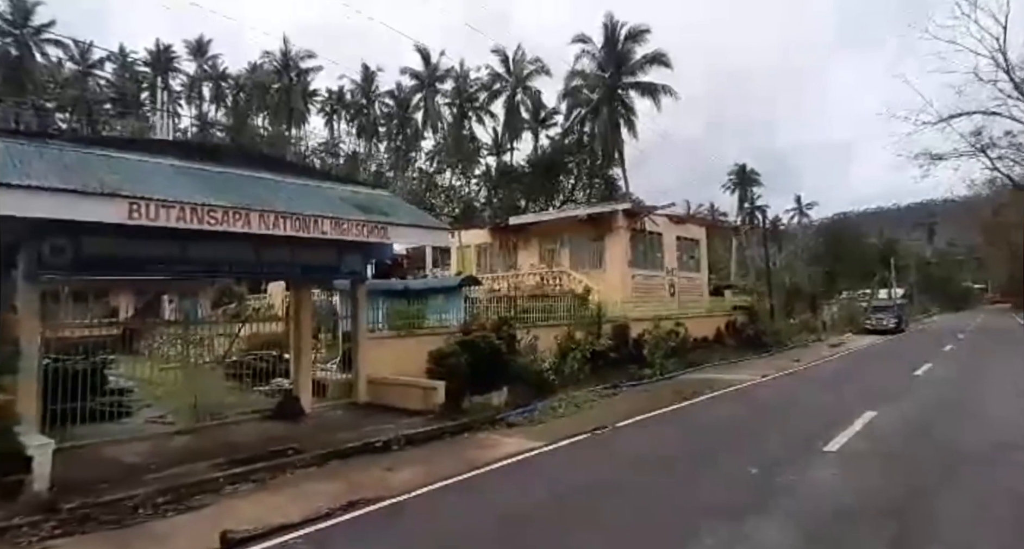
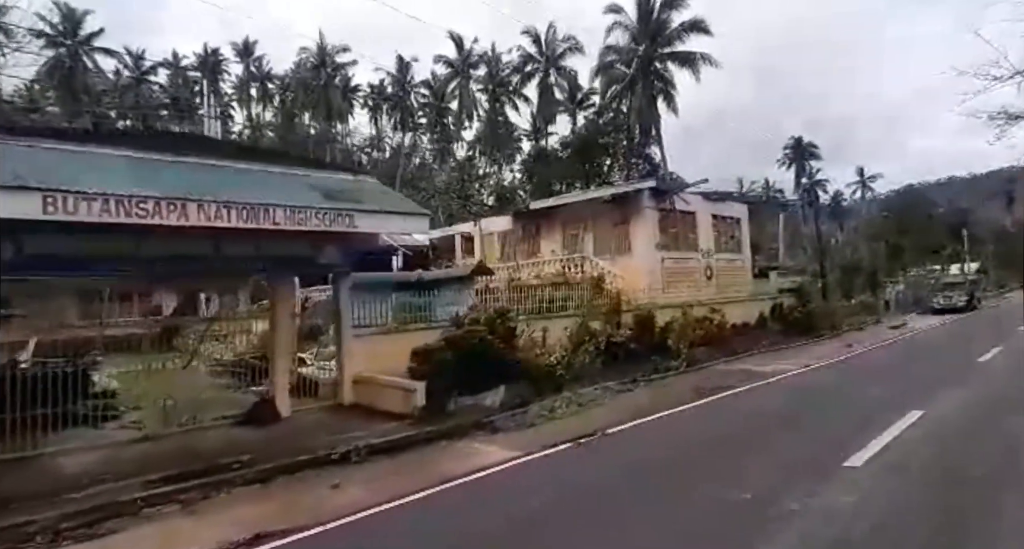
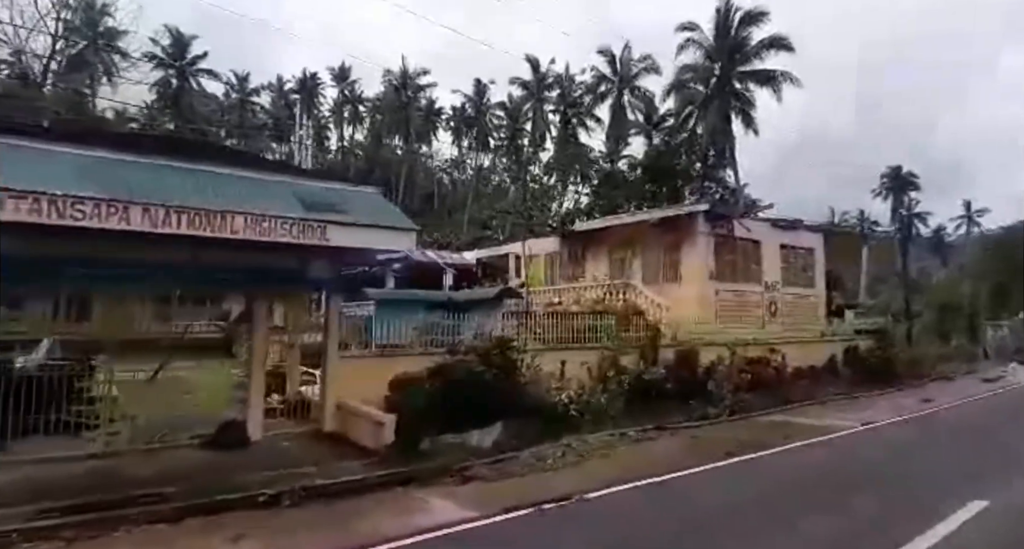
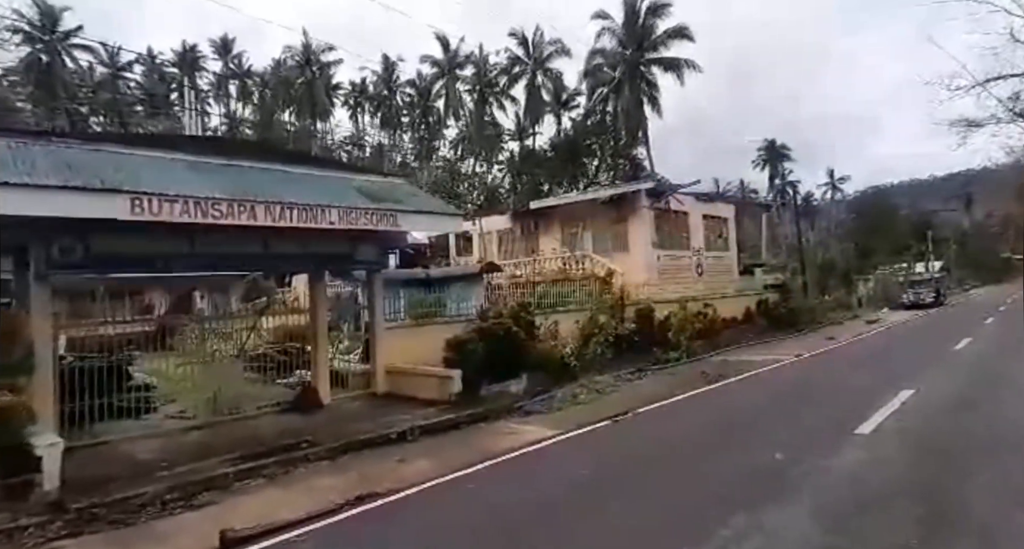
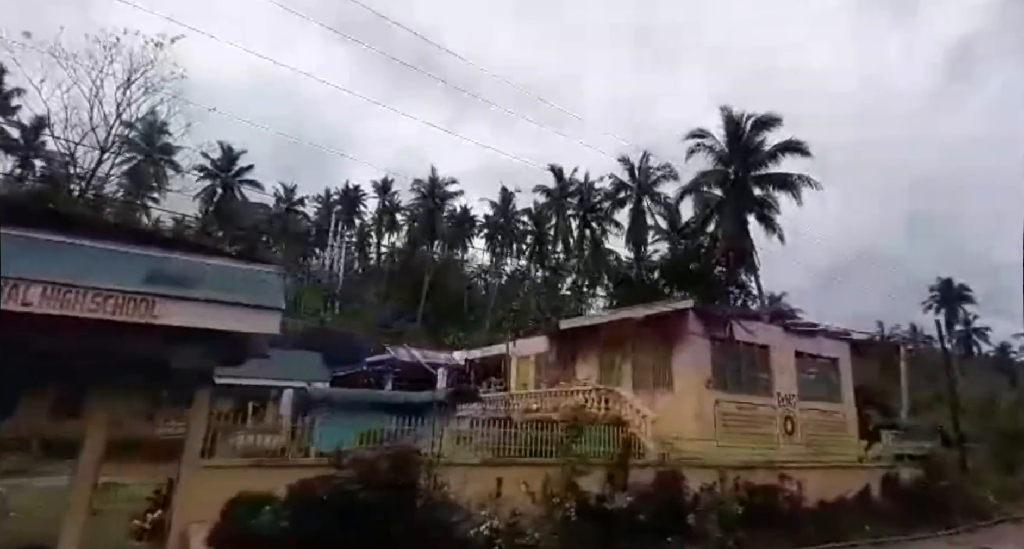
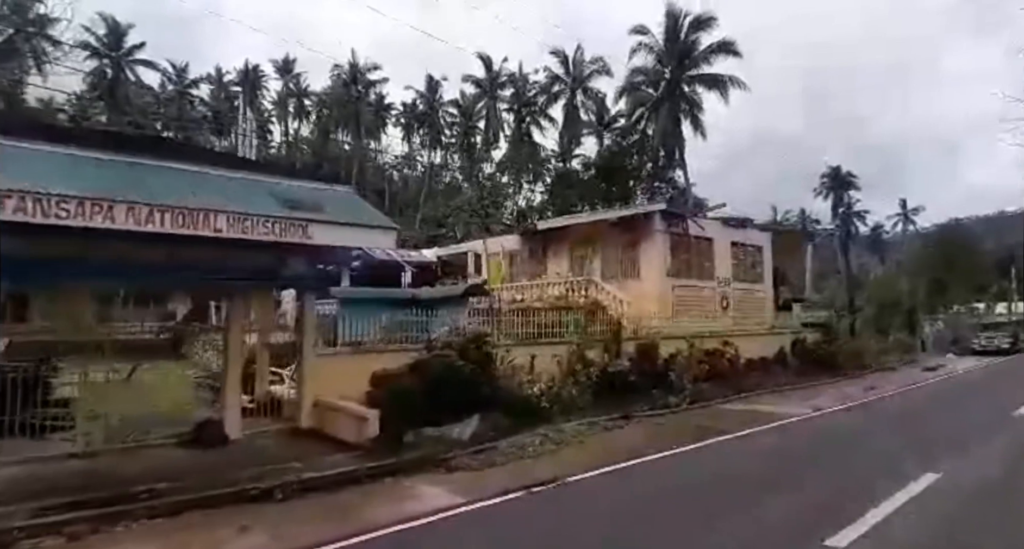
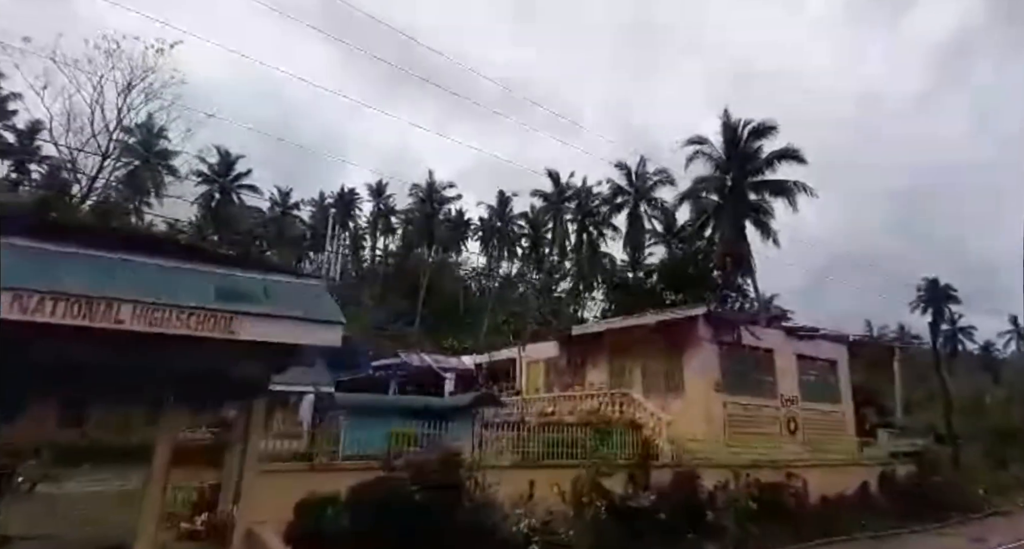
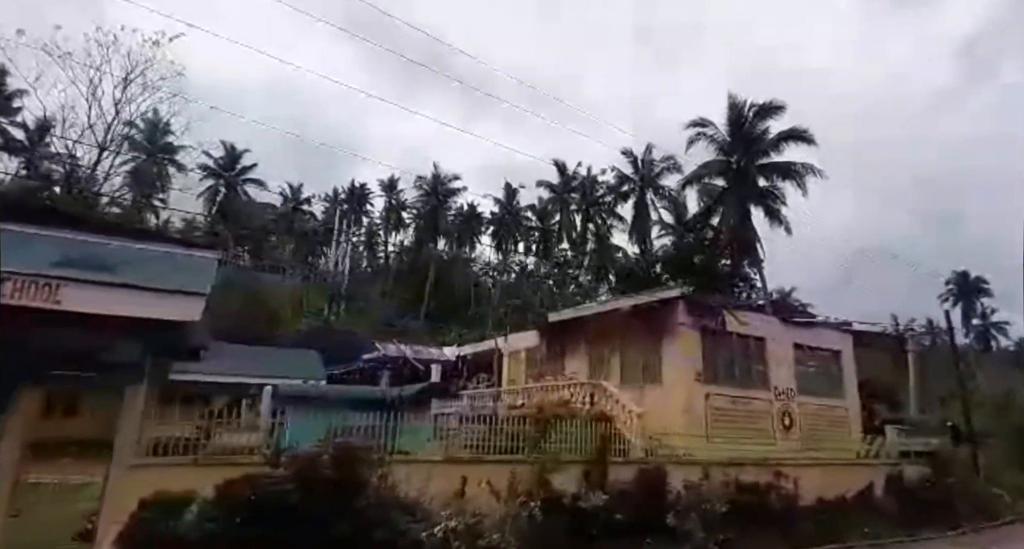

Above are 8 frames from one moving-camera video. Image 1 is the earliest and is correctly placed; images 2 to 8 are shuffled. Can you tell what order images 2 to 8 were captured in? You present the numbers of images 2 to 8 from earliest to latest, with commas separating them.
4, 2, 6, 3, 7, 5, 8
